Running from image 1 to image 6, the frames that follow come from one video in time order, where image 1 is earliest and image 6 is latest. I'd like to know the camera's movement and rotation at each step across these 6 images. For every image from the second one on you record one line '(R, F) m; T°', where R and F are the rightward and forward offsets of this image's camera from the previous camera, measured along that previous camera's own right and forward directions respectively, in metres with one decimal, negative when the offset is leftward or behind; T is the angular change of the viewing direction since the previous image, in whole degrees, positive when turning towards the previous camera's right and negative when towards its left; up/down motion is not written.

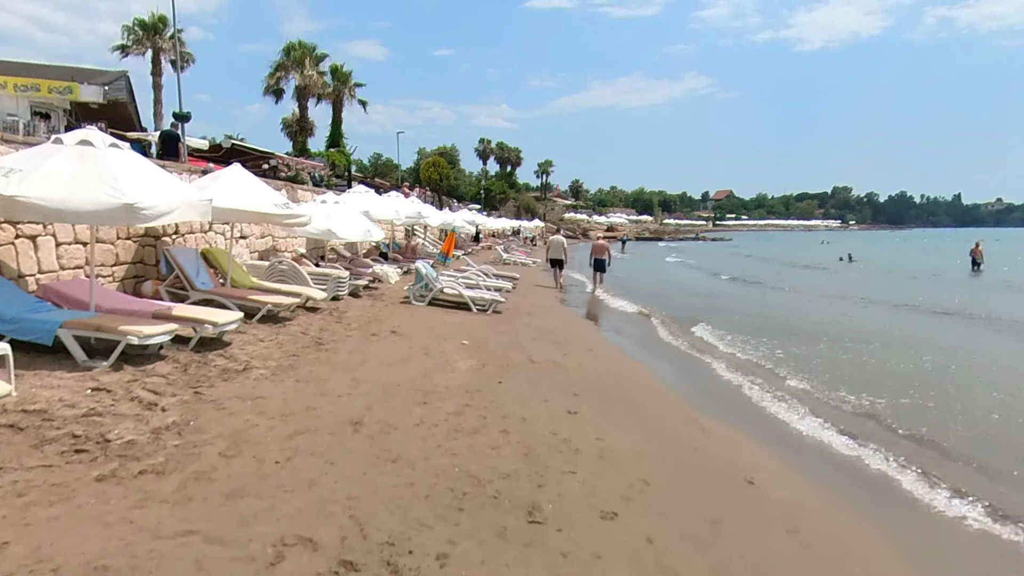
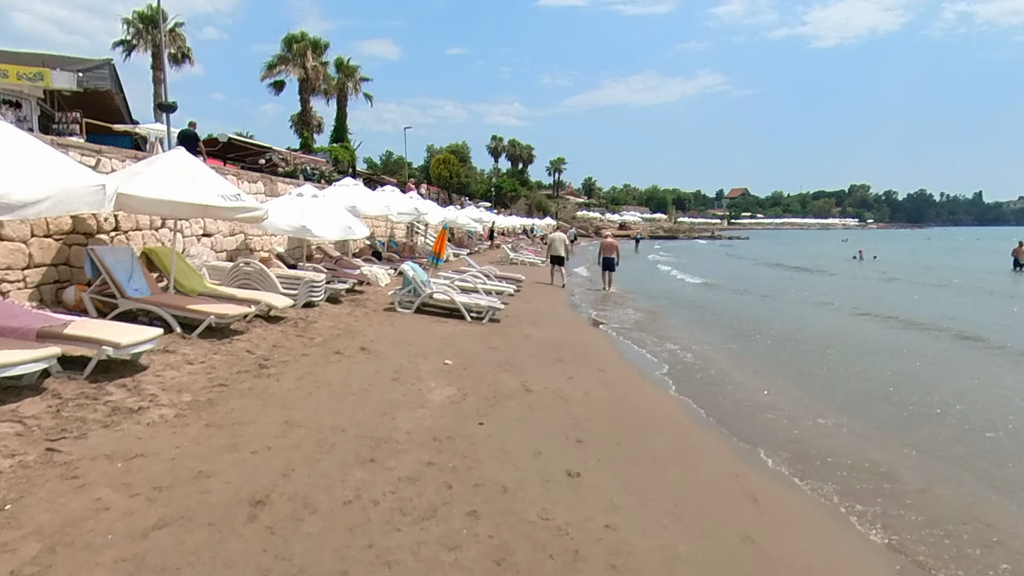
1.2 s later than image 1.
(+0.2, +1.4) m; -1°
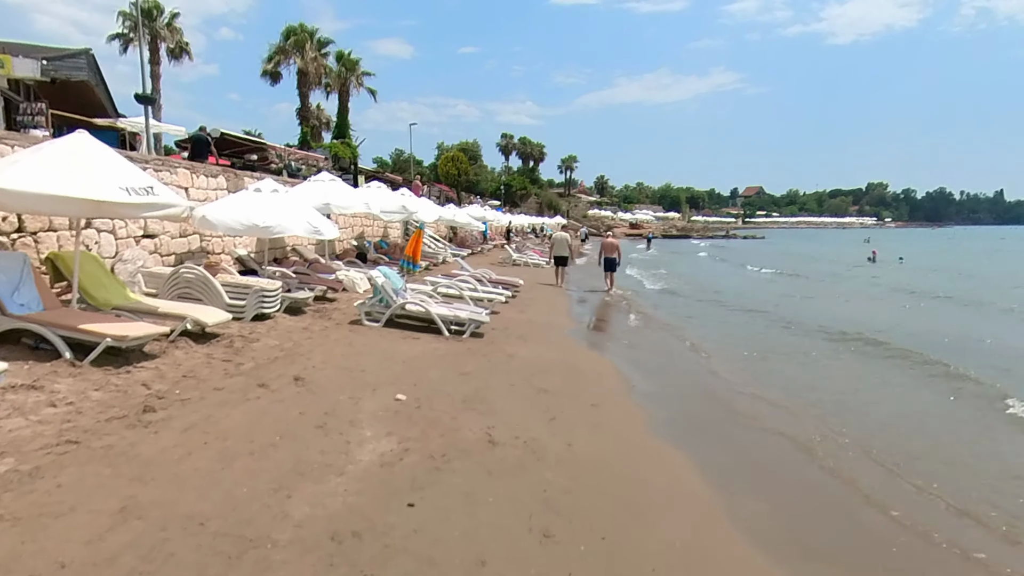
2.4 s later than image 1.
(+0.4, +1.3) m; -1°
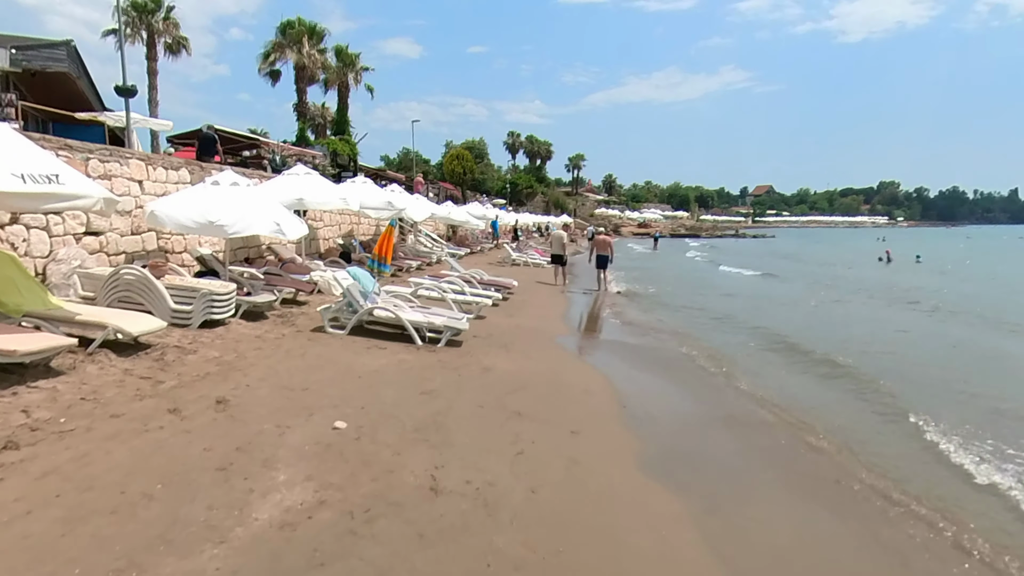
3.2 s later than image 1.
(+0.3, +0.9) m; -1°
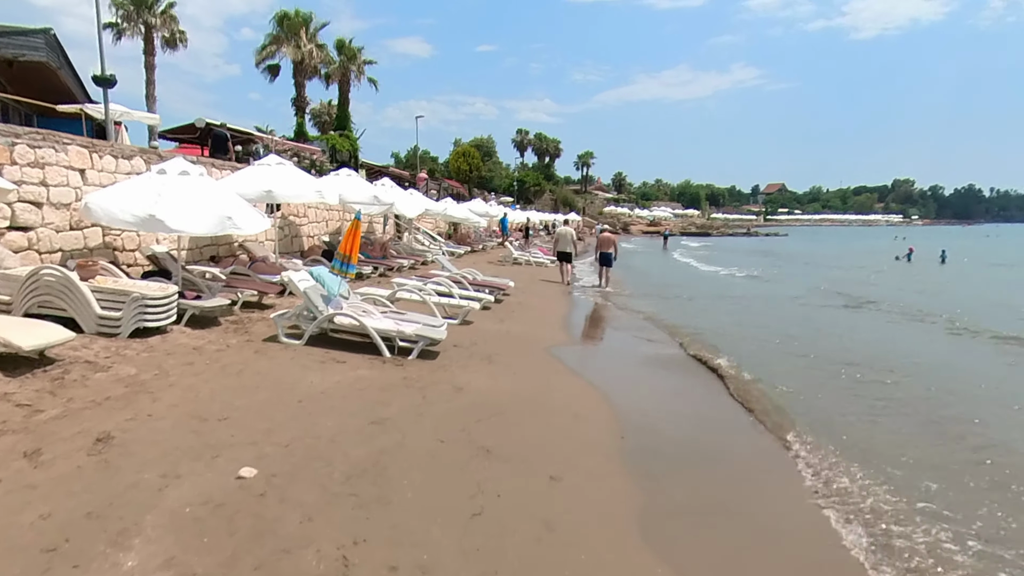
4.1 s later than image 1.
(+0.3, +1.0) m; -1°
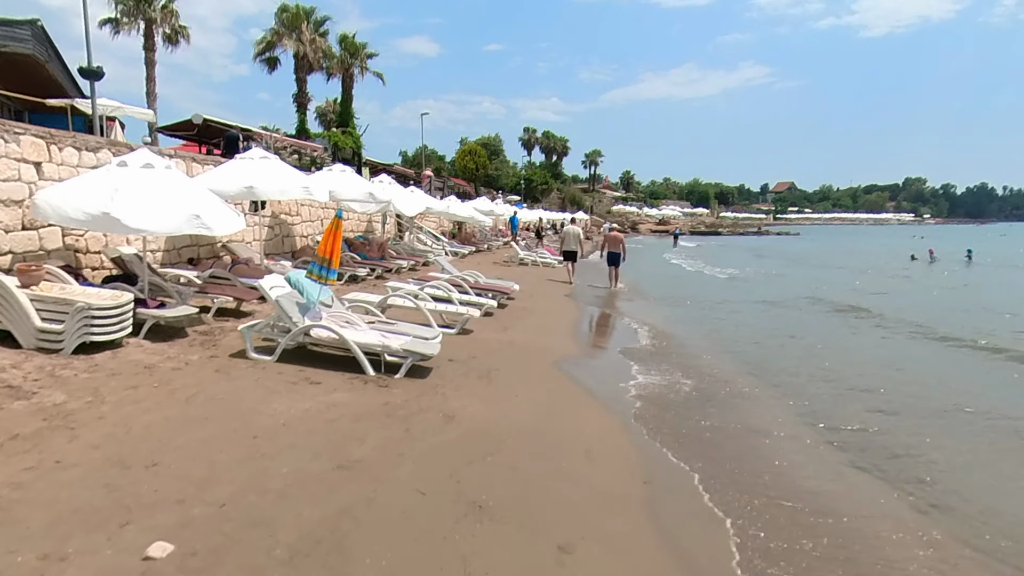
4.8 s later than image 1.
(0.0, +0.8) m; -1°
